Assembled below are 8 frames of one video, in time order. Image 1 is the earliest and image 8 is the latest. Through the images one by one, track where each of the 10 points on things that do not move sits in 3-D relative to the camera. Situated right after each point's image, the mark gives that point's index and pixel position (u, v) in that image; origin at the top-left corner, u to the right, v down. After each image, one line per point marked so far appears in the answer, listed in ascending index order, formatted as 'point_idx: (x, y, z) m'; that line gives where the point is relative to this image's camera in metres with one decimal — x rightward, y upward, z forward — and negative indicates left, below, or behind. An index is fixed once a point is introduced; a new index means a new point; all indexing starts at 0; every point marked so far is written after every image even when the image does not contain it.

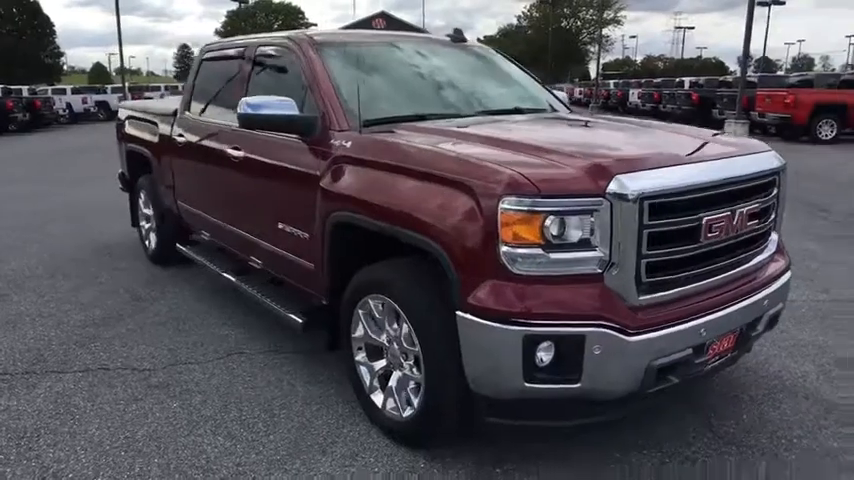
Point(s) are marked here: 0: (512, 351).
0: (+0.4, -0.5, +2.7) m
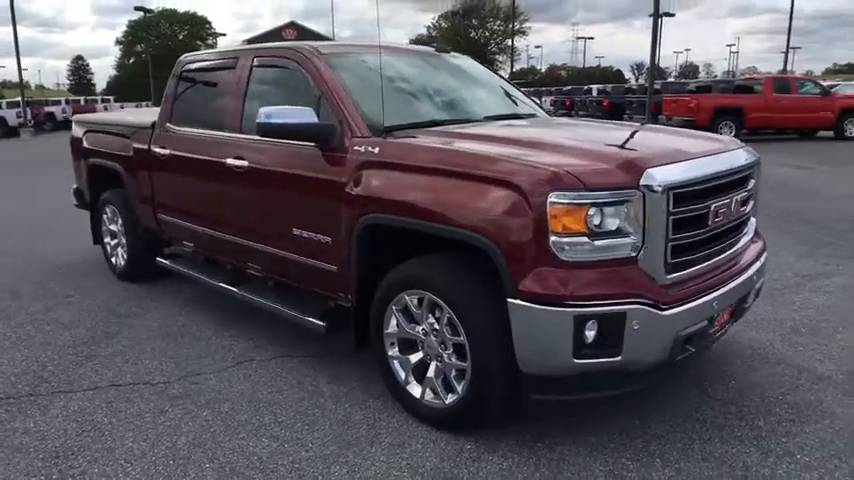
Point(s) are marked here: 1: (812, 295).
0: (+0.6, -0.4, +3.0) m
1: (+3.3, -0.5, +5.6) m
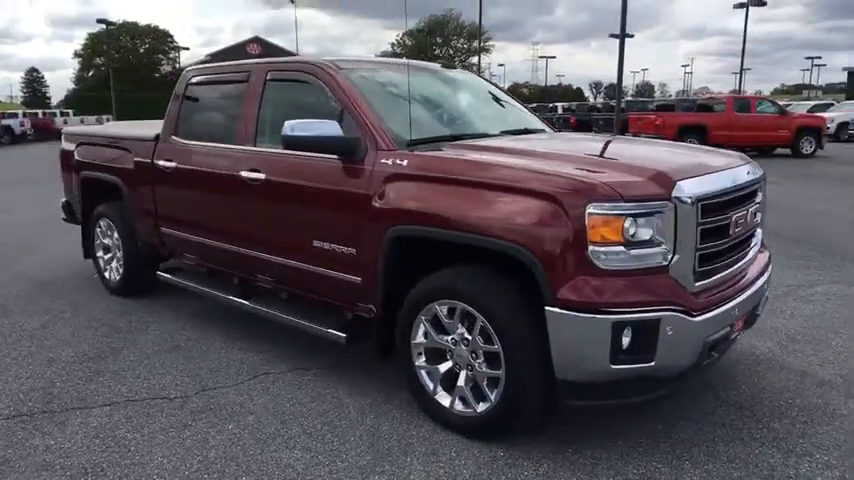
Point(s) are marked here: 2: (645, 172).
0: (+0.8, -0.5, +3.1) m
1: (+3.3, -0.6, +5.8) m
2: (+1.1, +0.3, +3.3) m
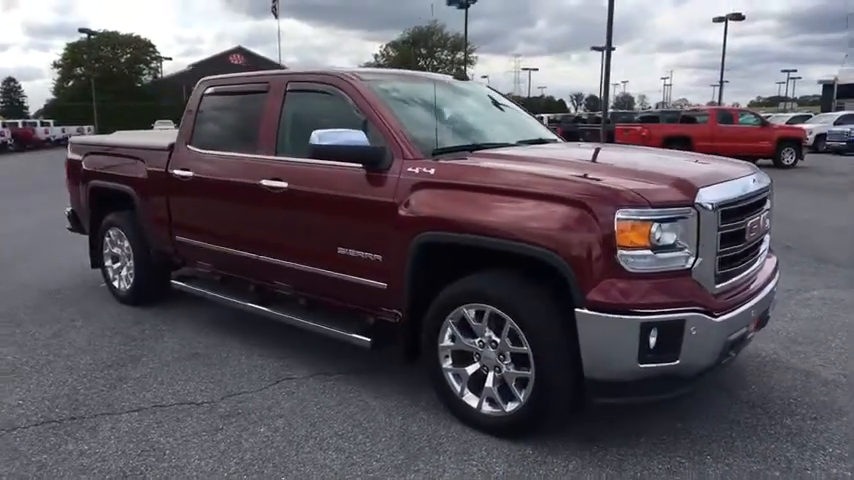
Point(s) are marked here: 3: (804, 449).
0: (+1.0, -0.5, +3.2) m
1: (+3.4, -0.6, +6.0) m
2: (+1.3, +0.3, +3.4) m
3: (+2.0, -1.1, +3.5) m
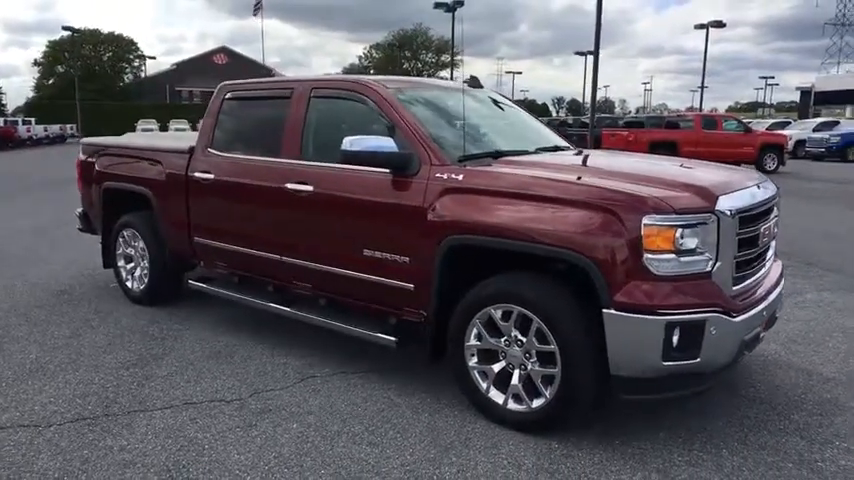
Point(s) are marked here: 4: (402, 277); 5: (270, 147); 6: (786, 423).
0: (+1.2, -0.5, +3.4) m
1: (+3.5, -0.7, +6.3) m
2: (+1.4, +0.3, +3.6) m
3: (+2.2, -1.2, +3.7) m
4: (-0.2, -0.2, +4.3) m
5: (-1.2, +0.7, +5.2) m
6: (+2.2, -1.1, +4.0) m
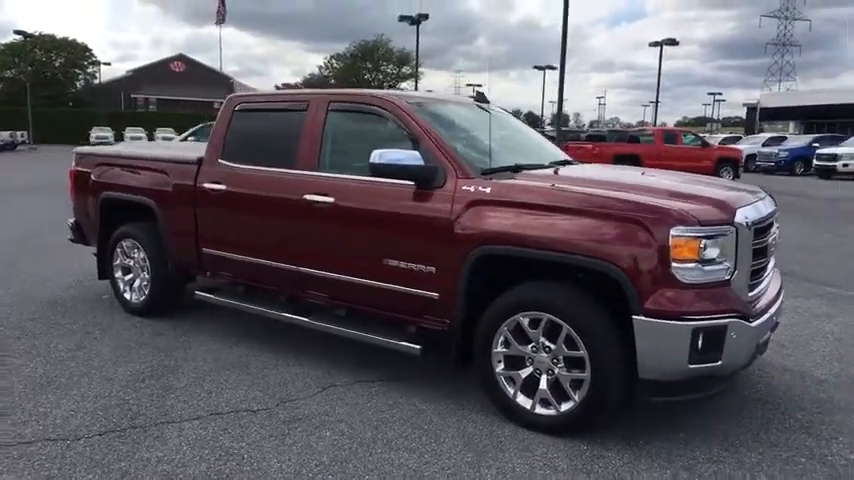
0: (+1.4, -0.6, +3.6) m
1: (+3.5, -0.8, +6.6) m
2: (+1.6, +0.2, +3.9) m
3: (+2.4, -1.2, +4.0) m
4: (0.0, -0.3, +4.5) m
5: (-1.1, +0.7, +5.2) m
6: (+2.4, -1.2, +4.2) m
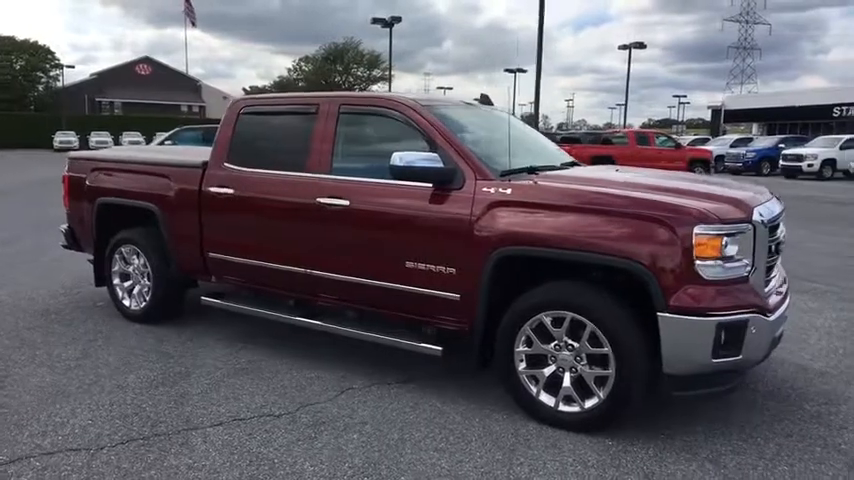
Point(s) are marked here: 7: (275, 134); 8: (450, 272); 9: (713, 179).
0: (+1.6, -0.5, +3.7) m
1: (+3.6, -0.8, +6.8) m
2: (+1.8, +0.2, +4.0) m
3: (+2.5, -1.2, +4.1) m
4: (+0.1, -0.3, +4.5) m
5: (-1.0, +0.6, +5.2) m
6: (+2.5, -1.1, +4.4) m
7: (-1.3, +0.9, +5.4) m
8: (+0.2, -0.2, +4.5) m
9: (+2.1, +0.4, +4.9) m
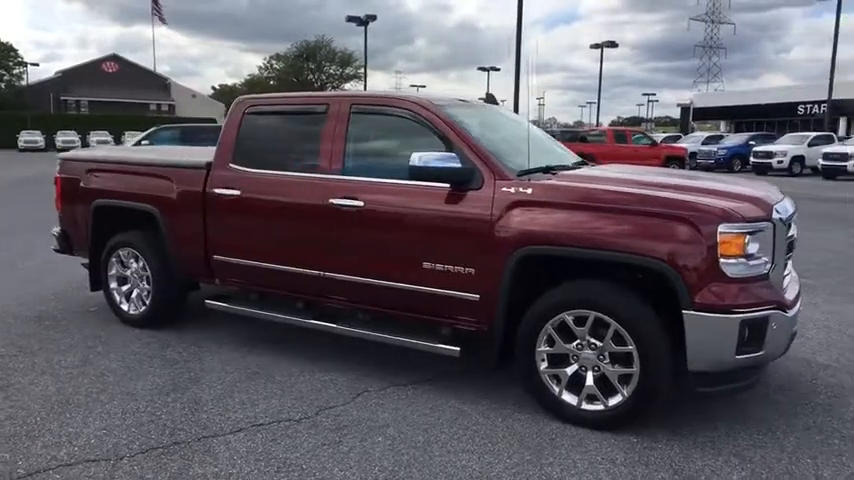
0: (+1.7, -0.5, +3.8) m
1: (+3.6, -0.7, +7.0) m
2: (+1.9, +0.3, +4.0) m
3: (+2.7, -1.2, +4.2) m
4: (+0.2, -0.3, +4.5) m
5: (-1.0, +0.6, +5.1) m
6: (+2.6, -1.1, +4.4) m
7: (-1.2, +0.9, +5.3) m
8: (+0.3, -0.2, +4.4) m
9: (+2.2, +0.5, +4.9) m
